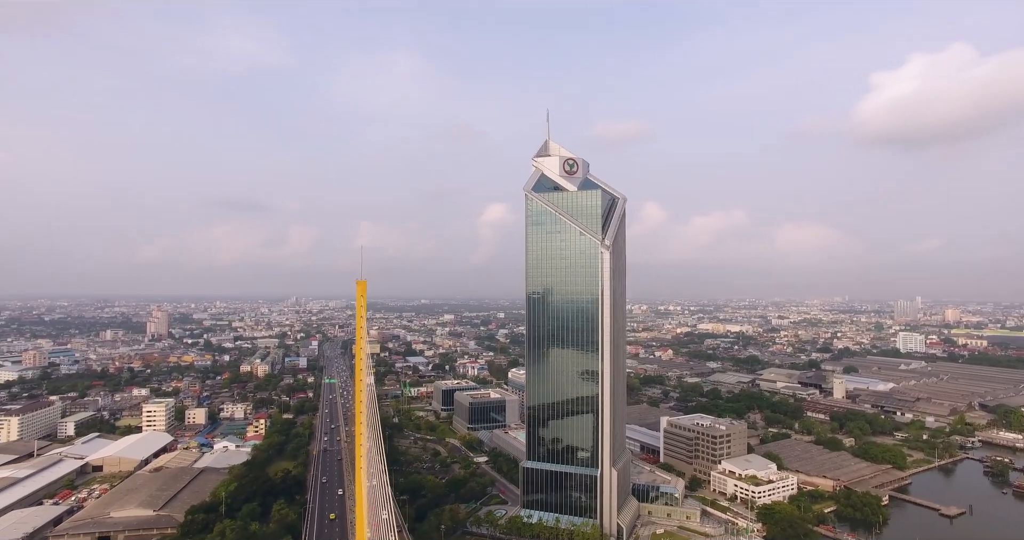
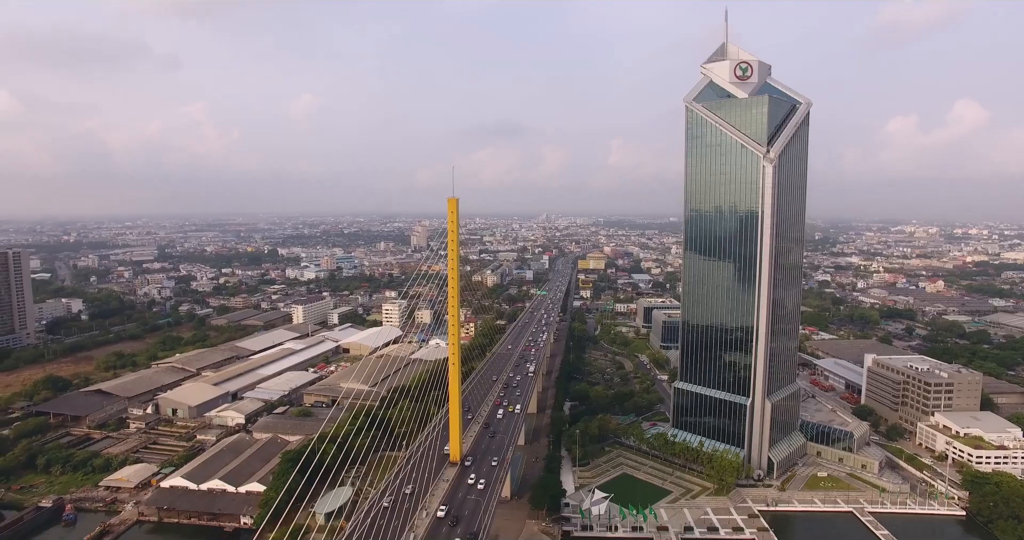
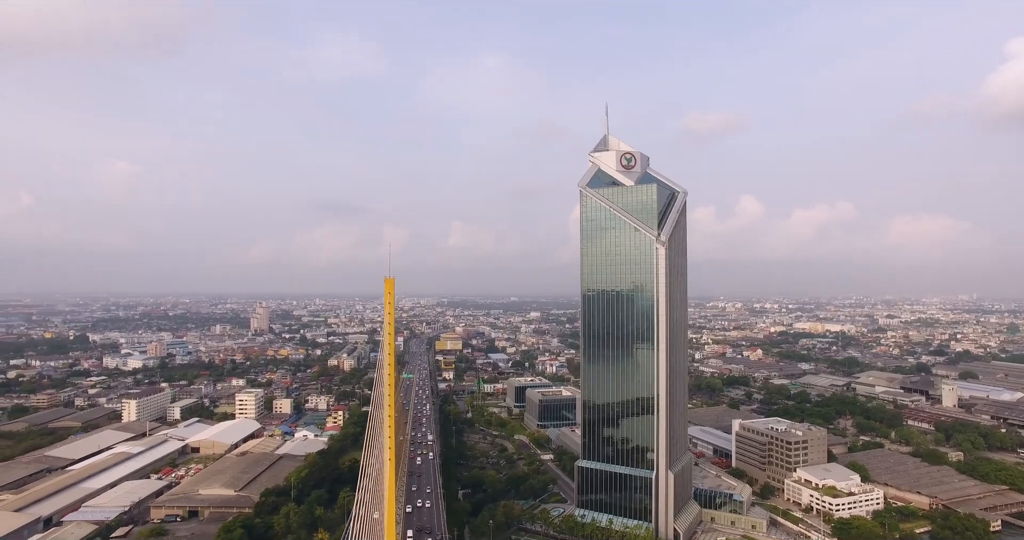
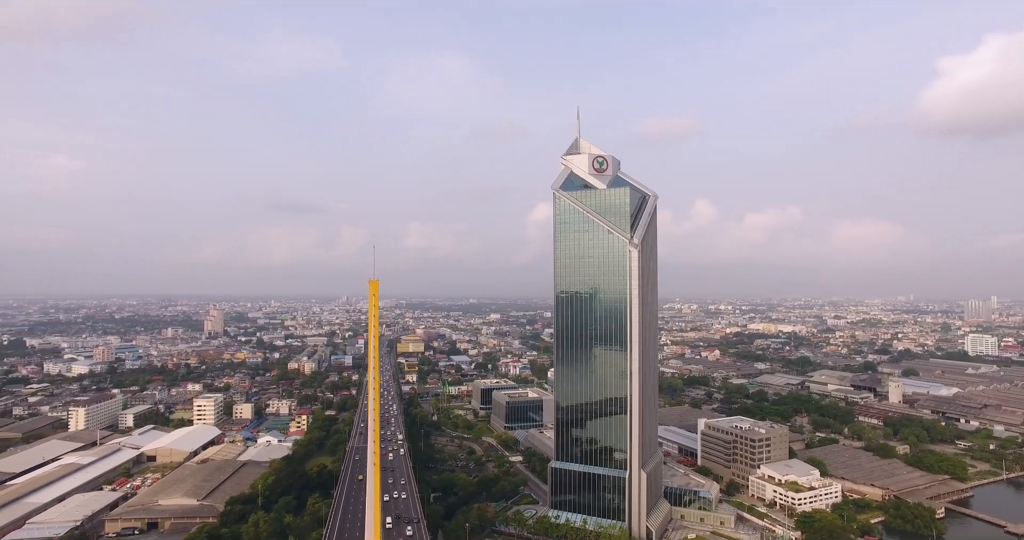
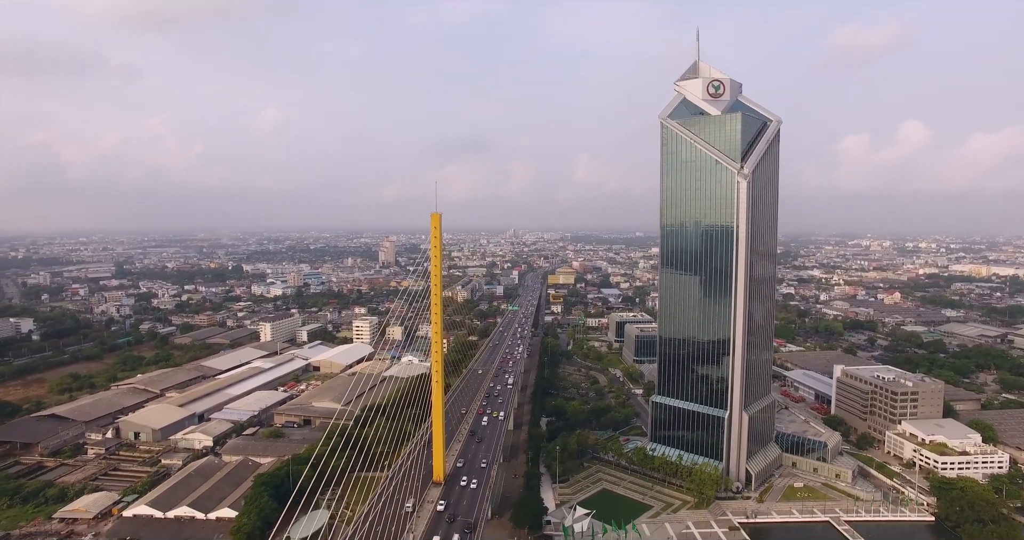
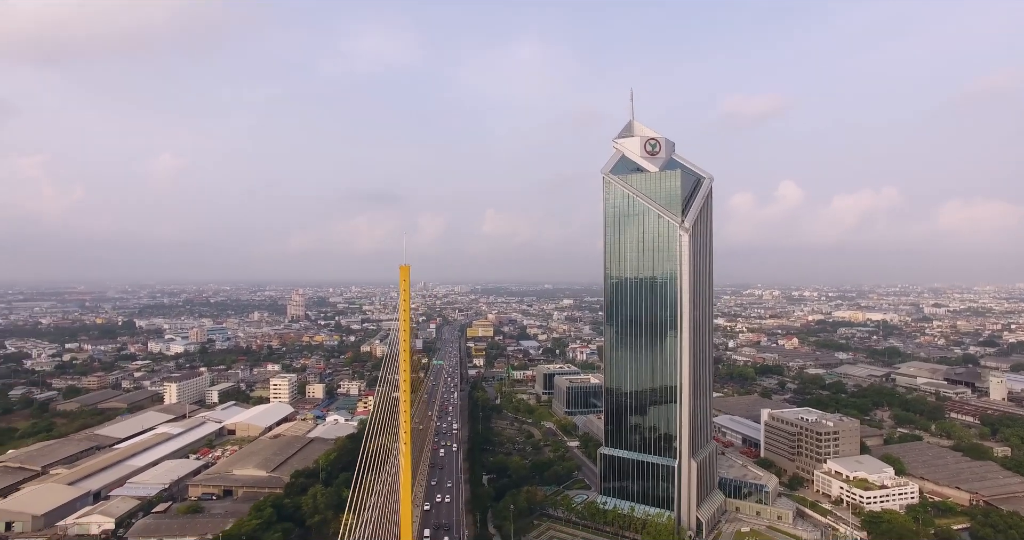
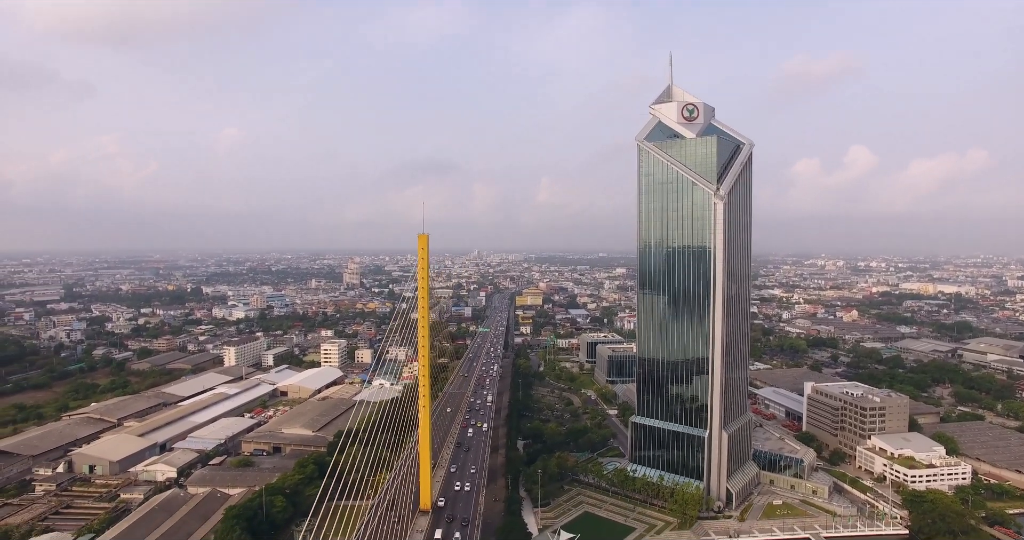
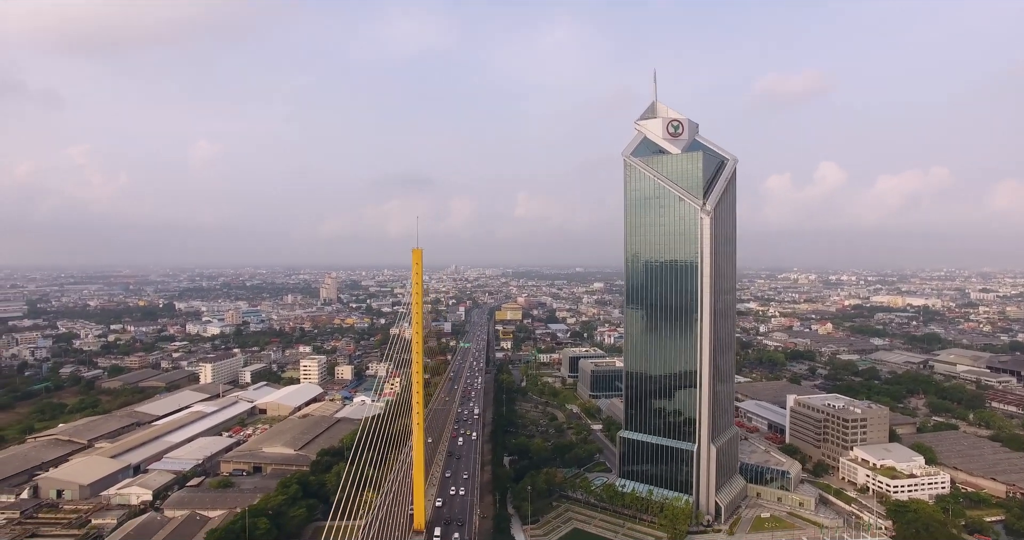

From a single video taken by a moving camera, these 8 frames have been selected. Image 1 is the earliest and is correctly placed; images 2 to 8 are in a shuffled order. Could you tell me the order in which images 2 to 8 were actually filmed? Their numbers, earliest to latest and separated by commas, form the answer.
4, 3, 6, 8, 7, 5, 2
